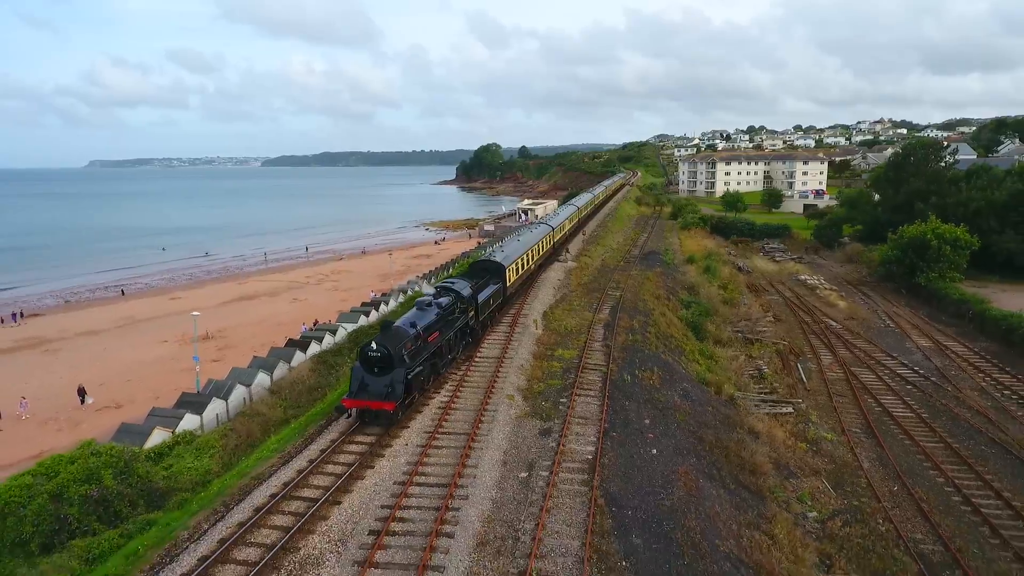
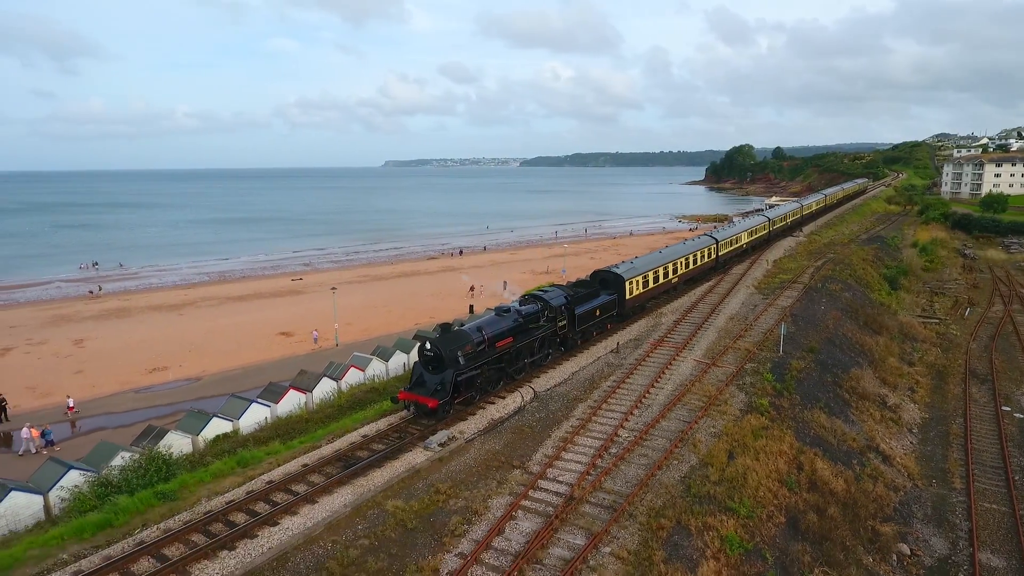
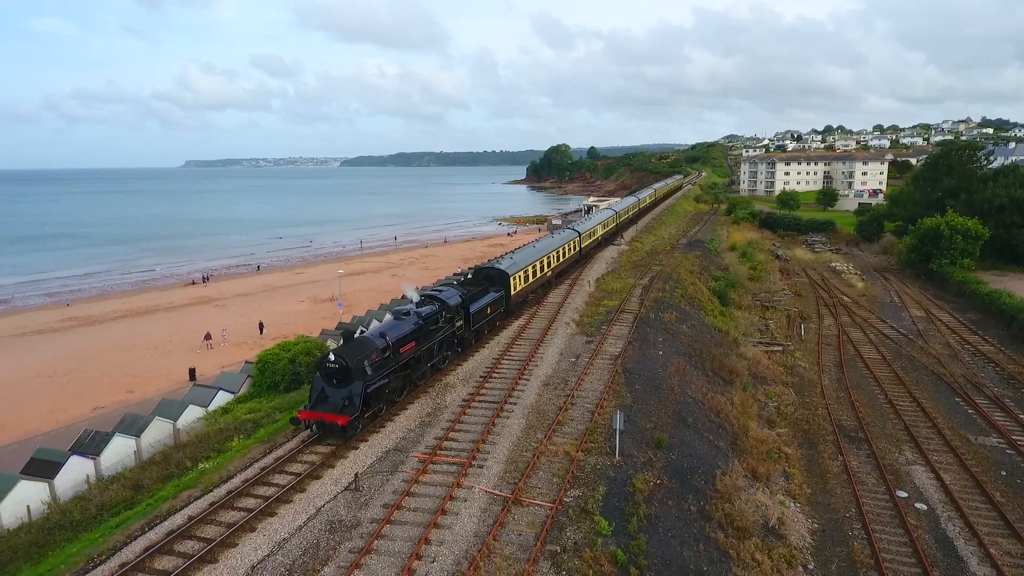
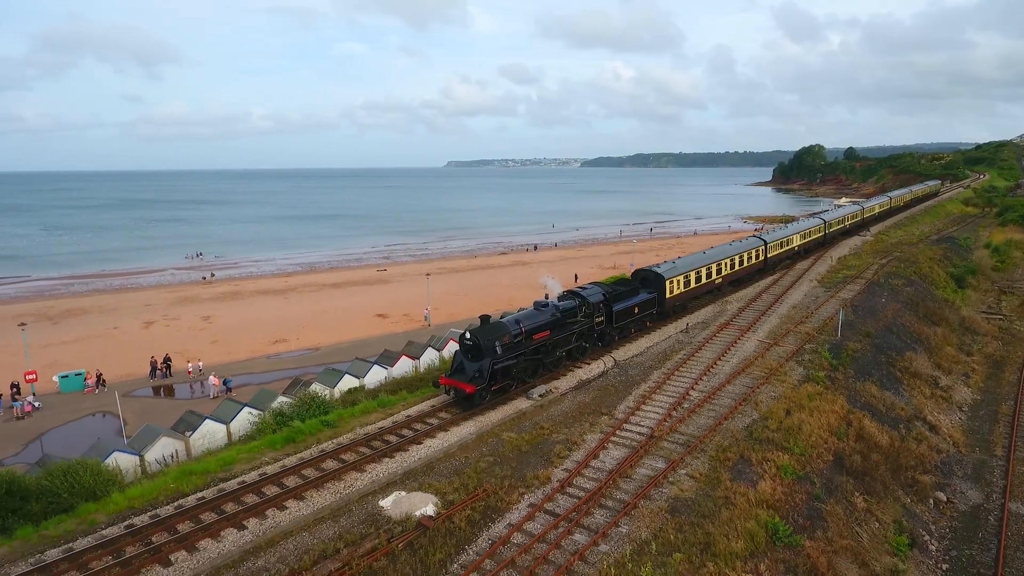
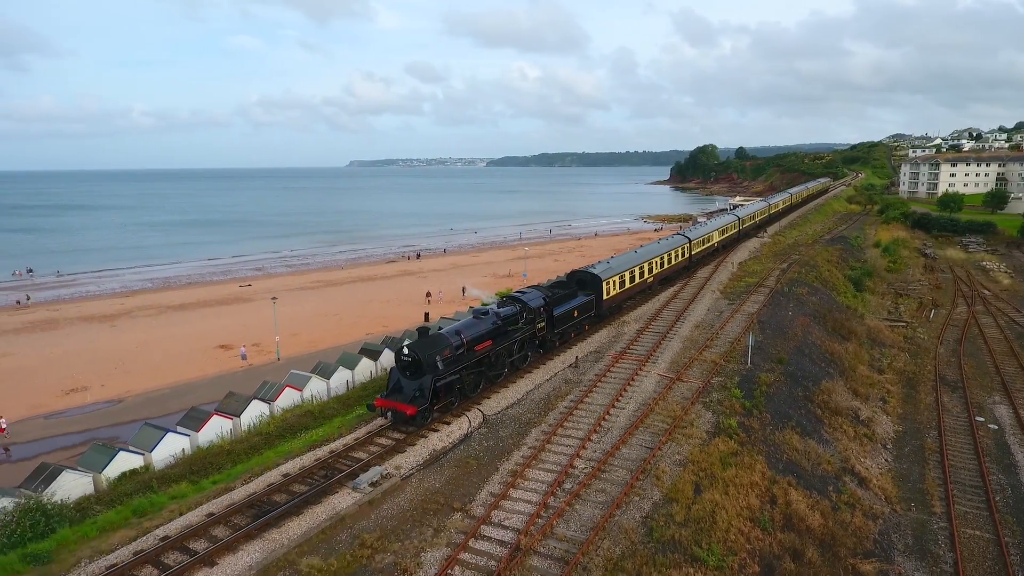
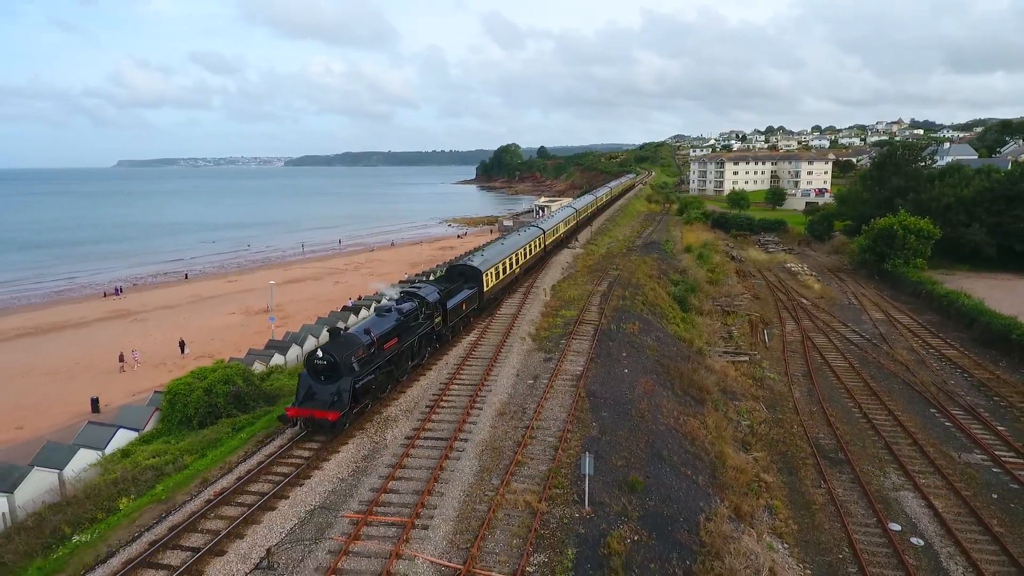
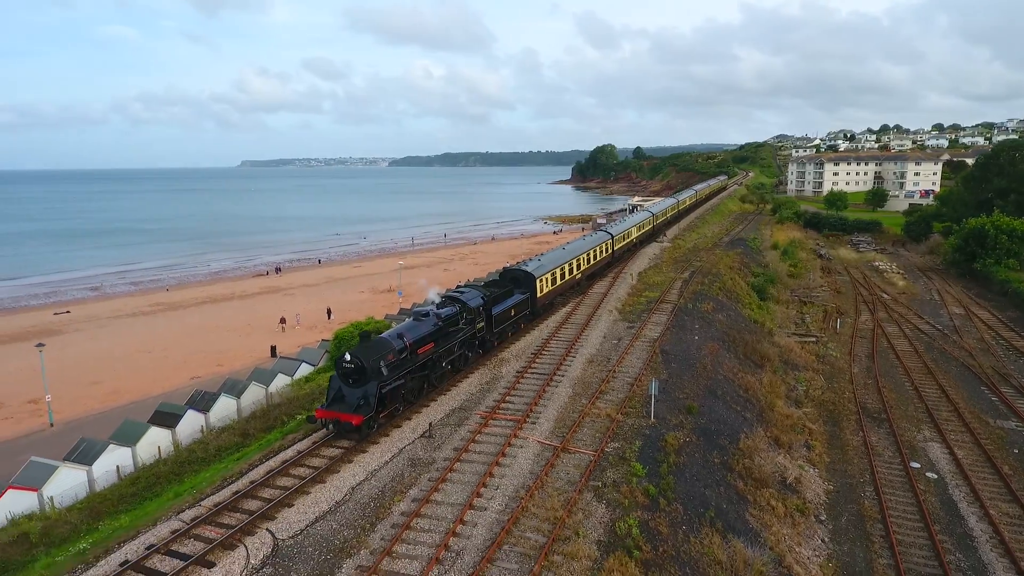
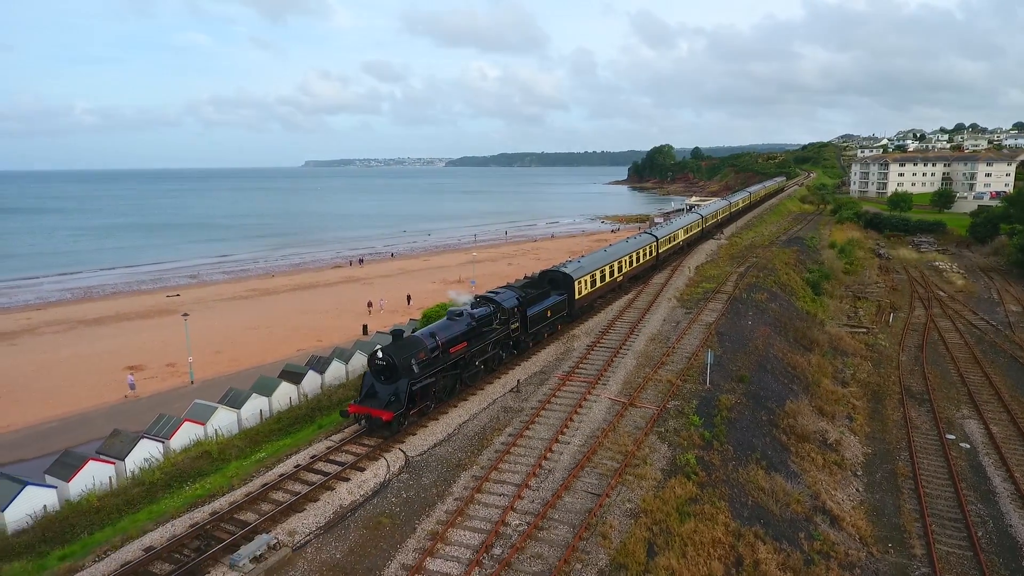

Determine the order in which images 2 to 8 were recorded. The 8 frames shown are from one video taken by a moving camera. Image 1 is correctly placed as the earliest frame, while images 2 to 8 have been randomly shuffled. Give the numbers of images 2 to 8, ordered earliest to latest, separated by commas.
6, 3, 7, 8, 5, 2, 4
